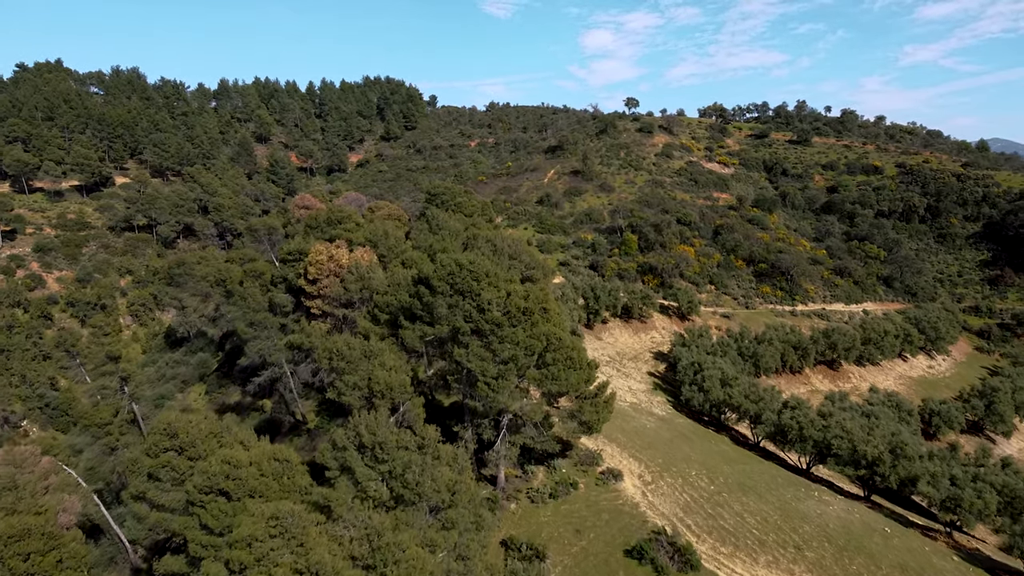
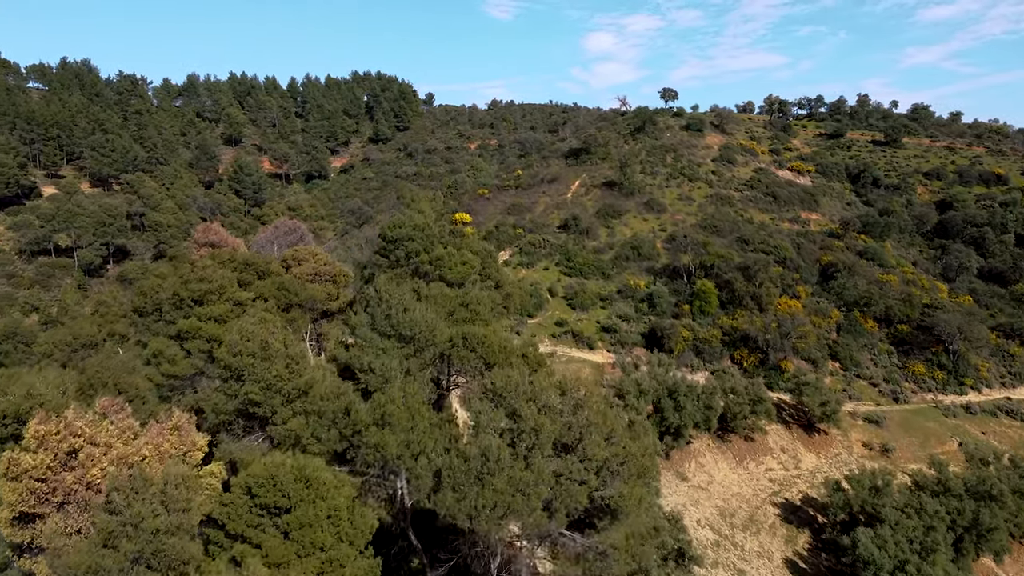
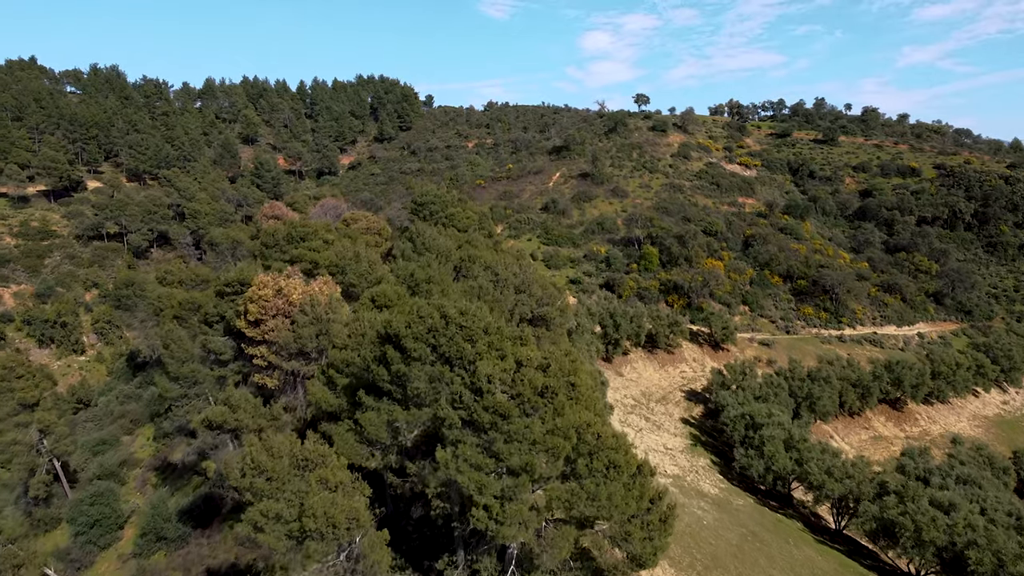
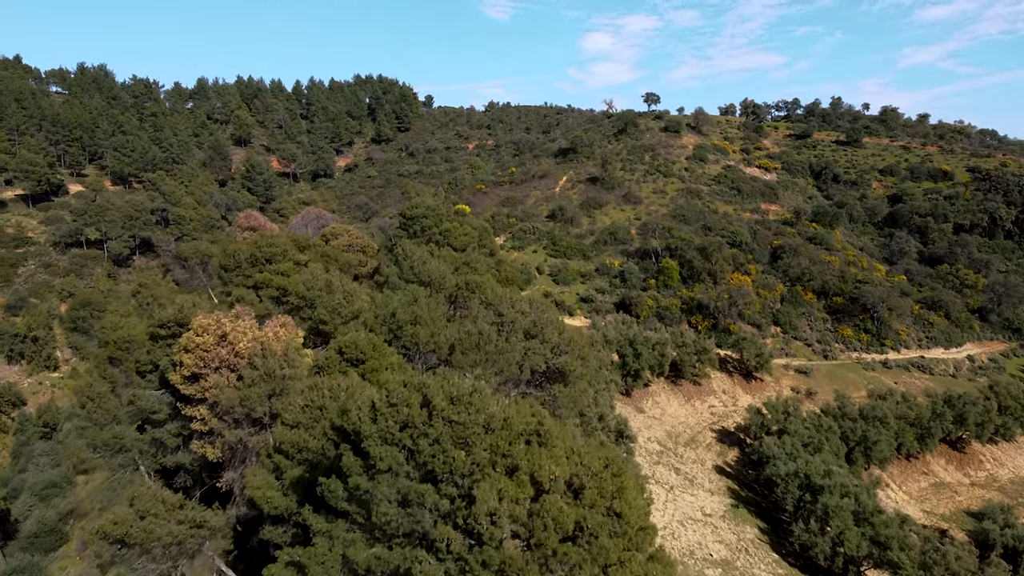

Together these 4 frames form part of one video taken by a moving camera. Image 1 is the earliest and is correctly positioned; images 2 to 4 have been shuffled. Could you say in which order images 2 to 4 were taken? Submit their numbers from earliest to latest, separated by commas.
3, 4, 2
